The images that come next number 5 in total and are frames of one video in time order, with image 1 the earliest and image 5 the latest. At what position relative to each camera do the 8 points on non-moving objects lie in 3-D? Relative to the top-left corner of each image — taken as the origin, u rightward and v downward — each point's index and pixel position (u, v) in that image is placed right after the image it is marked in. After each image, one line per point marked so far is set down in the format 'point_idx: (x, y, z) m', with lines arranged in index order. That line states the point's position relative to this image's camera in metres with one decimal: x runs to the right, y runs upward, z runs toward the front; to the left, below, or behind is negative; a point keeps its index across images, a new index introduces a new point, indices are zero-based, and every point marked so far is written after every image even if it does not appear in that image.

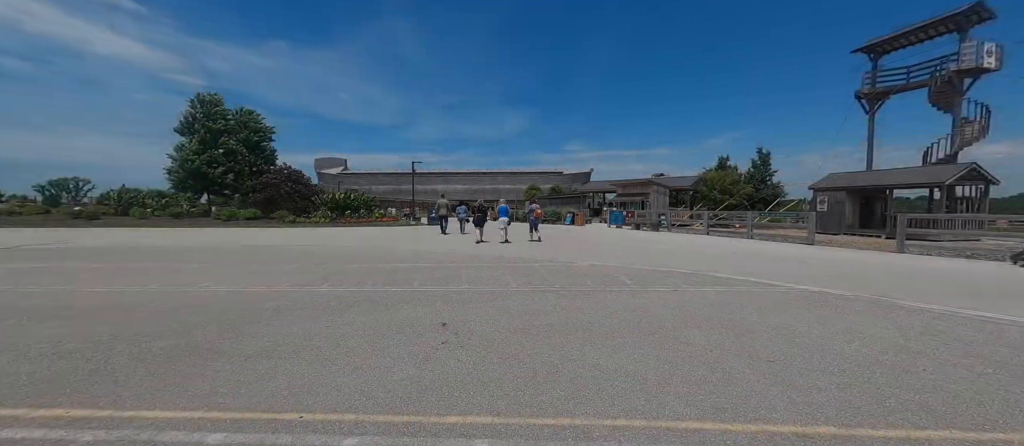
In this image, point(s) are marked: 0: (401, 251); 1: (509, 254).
0: (-3.8, -1.0, +11.3) m
1: (-0.1, -0.9, +10.5) m
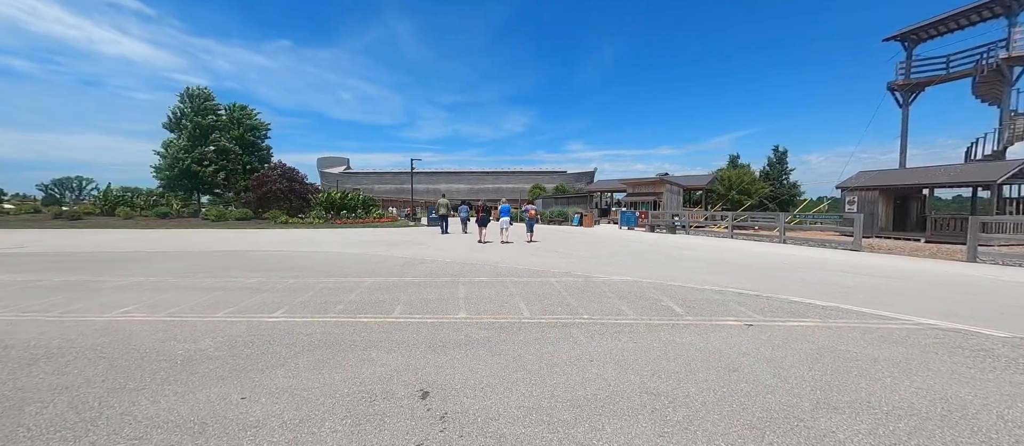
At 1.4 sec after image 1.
0: (-3.6, -1.1, +9.8) m
1: (+0.1, -1.1, +9.0) m
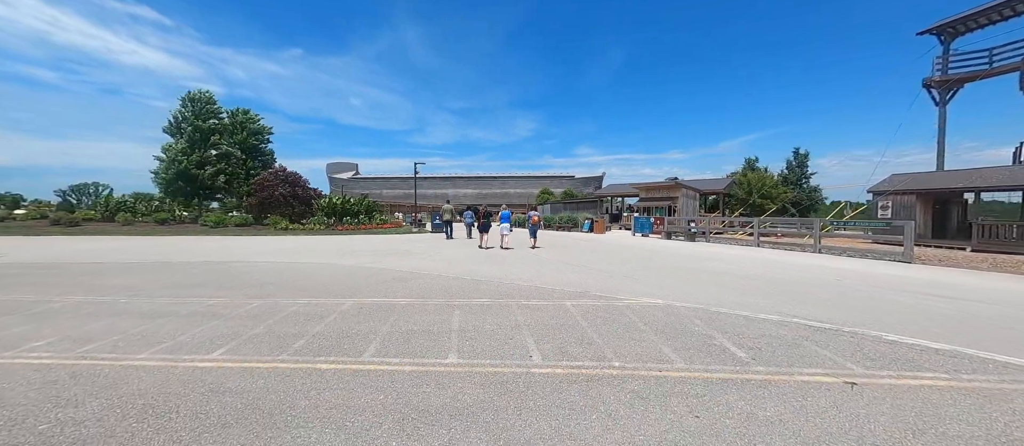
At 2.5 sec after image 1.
0: (-3.4, -1.3, +8.8) m
1: (+0.3, -1.3, +7.8) m
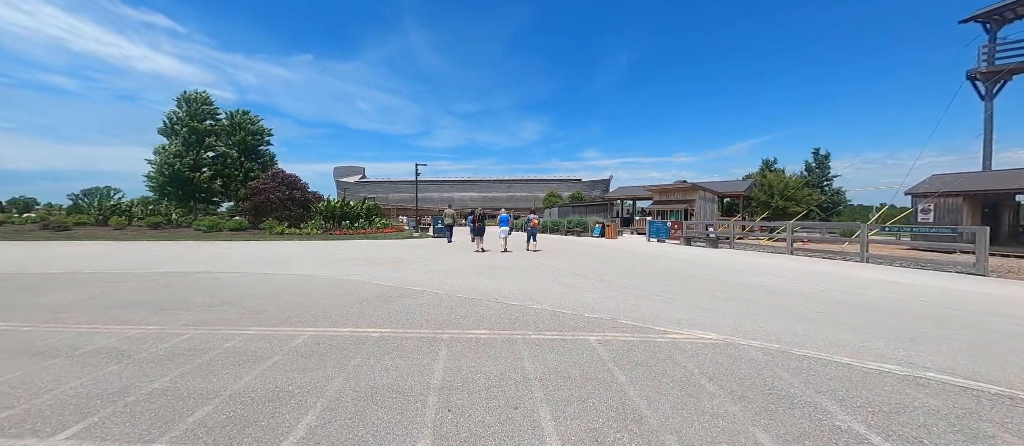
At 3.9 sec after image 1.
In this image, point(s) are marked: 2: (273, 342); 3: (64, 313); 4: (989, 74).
0: (-3.3, -1.5, +7.5) m
1: (+0.4, -1.4, +6.4) m
2: (-3.1, -1.5, +4.2) m
3: (-7.5, -1.5, +5.6) m
4: (+27.3, +8.5, +18.8) m
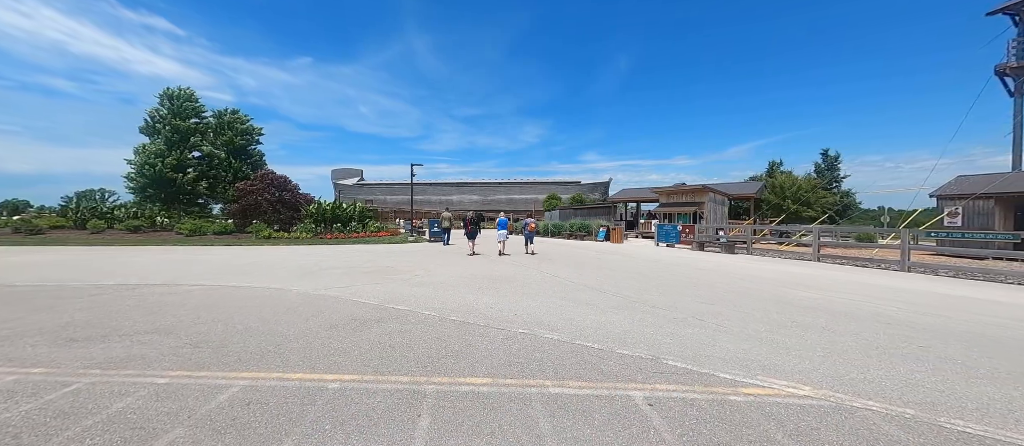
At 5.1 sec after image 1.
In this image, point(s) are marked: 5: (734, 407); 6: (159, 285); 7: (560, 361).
0: (-3.2, -1.6, +6.2) m
1: (+0.5, -1.5, +5.2) m
2: (-3.0, -1.6, +3.0) m
3: (-7.4, -1.6, +4.3) m
4: (+27.3, +8.3, +17.7) m
5: (+1.9, -1.5, +2.8) m
6: (-8.9, -1.6, +8.4) m
7: (+0.5, -1.5, +3.7) m
